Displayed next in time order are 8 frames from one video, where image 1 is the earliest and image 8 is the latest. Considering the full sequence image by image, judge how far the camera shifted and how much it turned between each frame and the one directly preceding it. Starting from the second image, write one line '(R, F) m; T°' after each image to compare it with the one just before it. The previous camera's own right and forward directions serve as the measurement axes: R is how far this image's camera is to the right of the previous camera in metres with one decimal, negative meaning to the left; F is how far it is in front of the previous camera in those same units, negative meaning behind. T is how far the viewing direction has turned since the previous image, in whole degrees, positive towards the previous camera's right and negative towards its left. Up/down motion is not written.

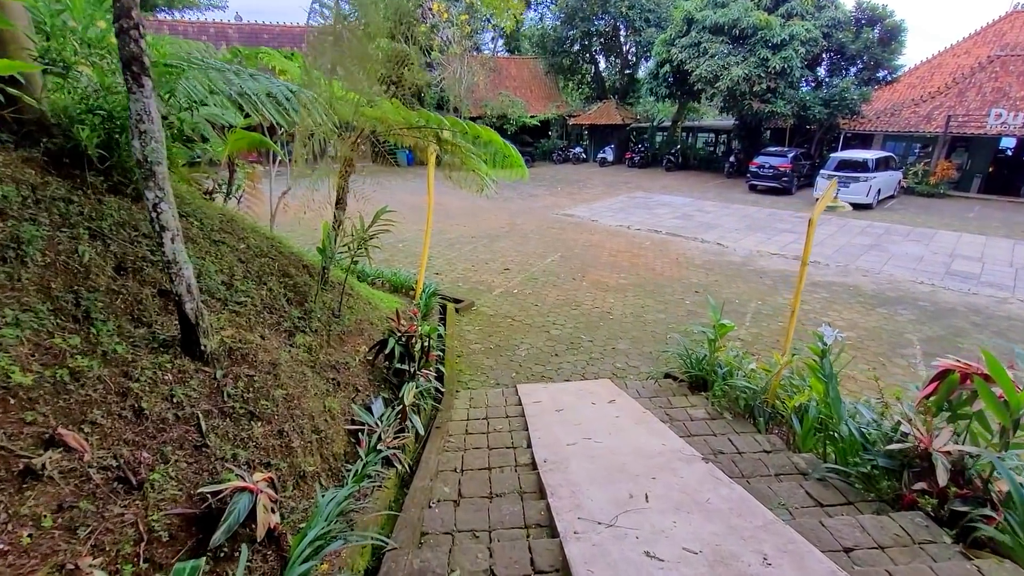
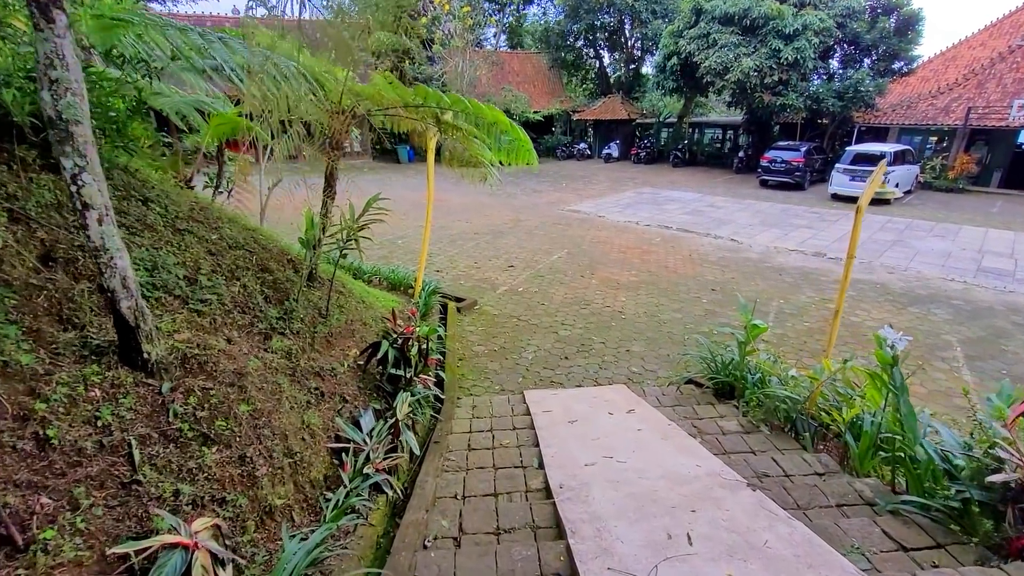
(0.0, +0.4) m; 0°
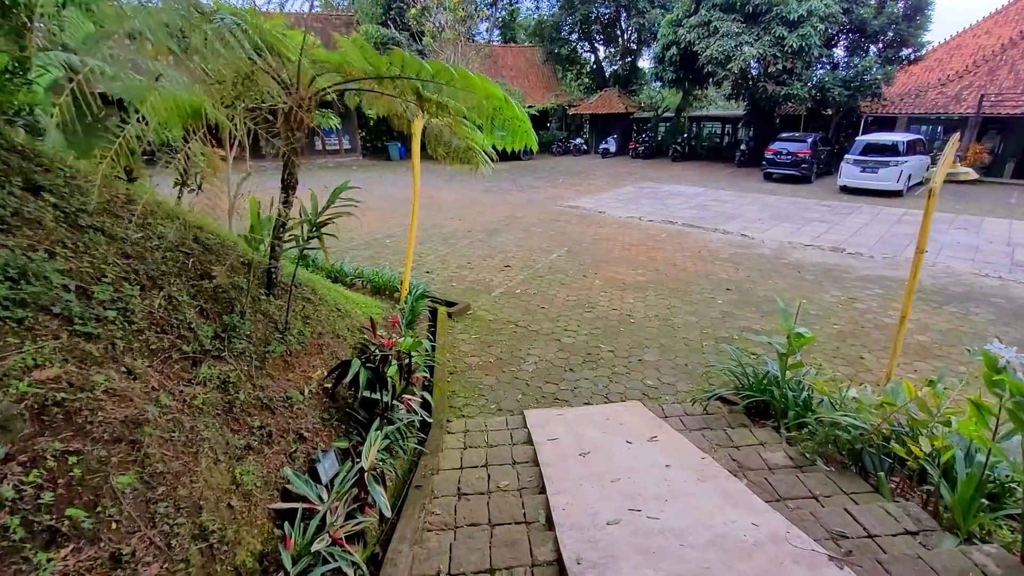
(0.0, +0.6) m; 0°
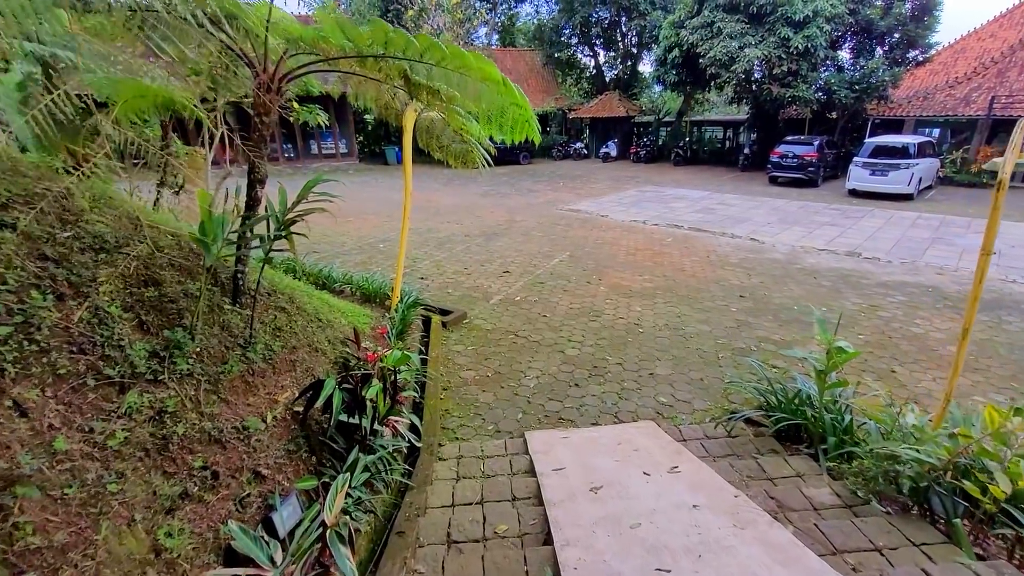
(0.0, +0.4) m; 0°
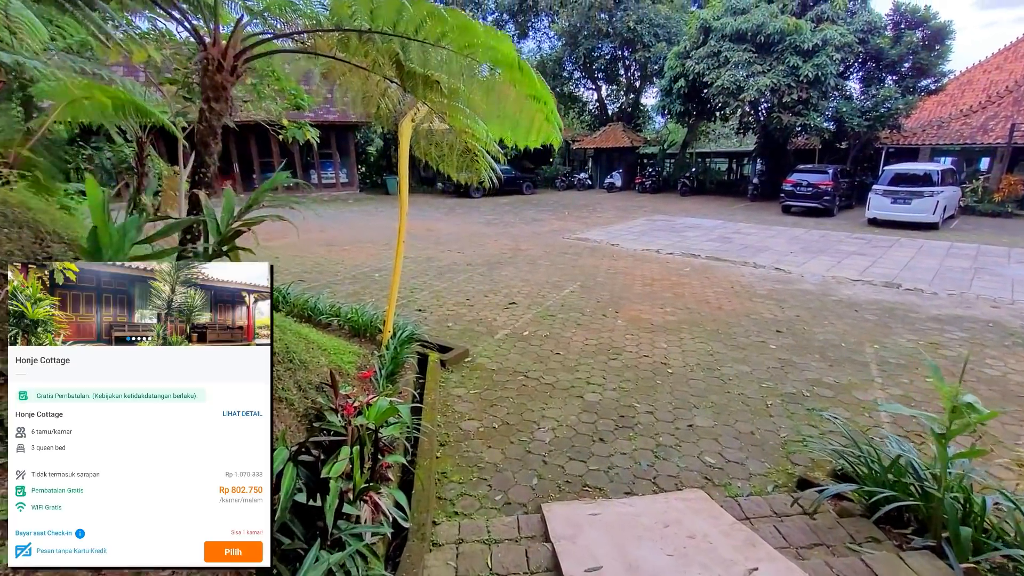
(-0.1, +0.6) m; 0°
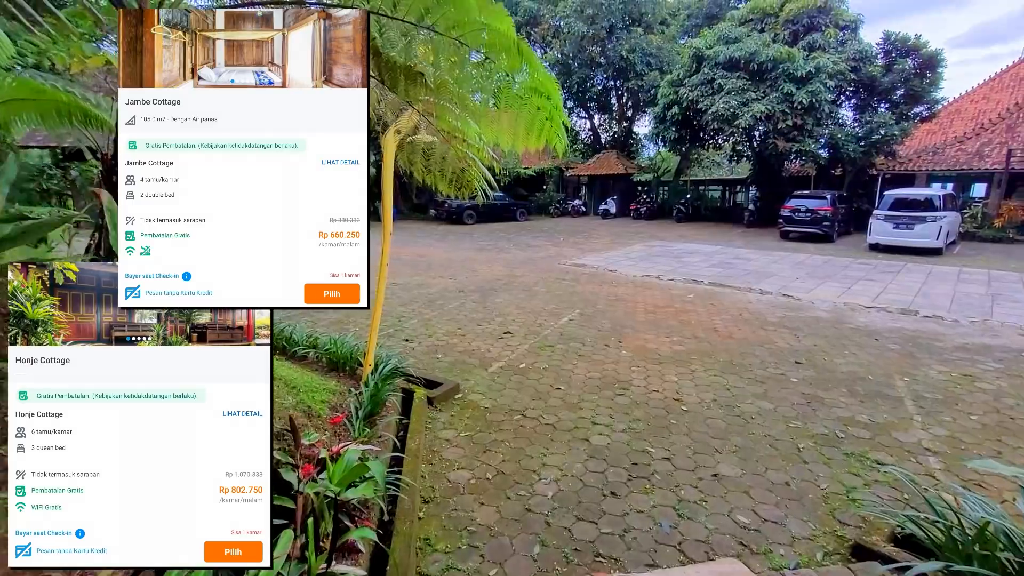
(0.0, +0.4) m; +1°
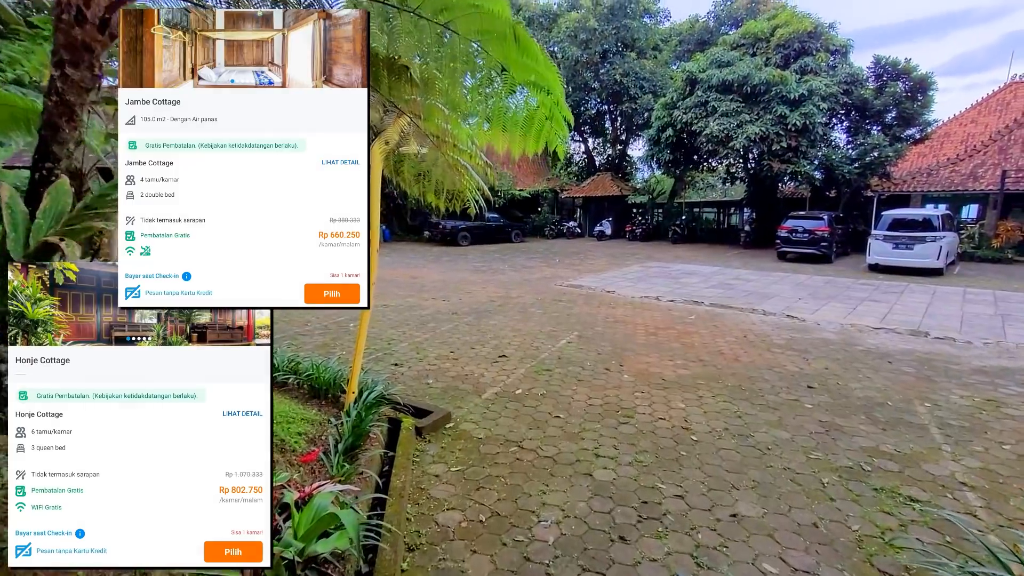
(0.0, +0.3) m; +1°
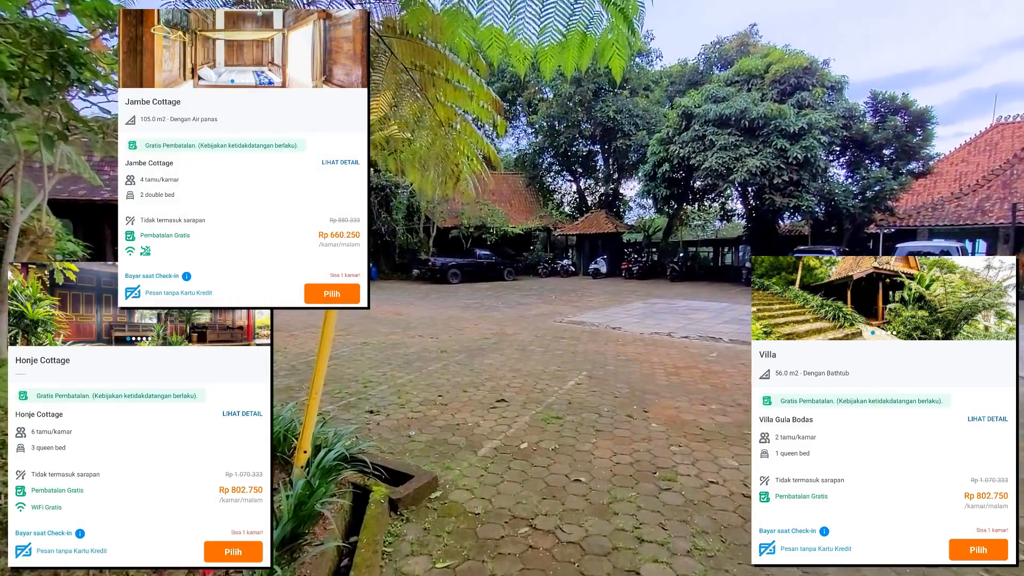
(-0.1, +0.8) m; +1°
